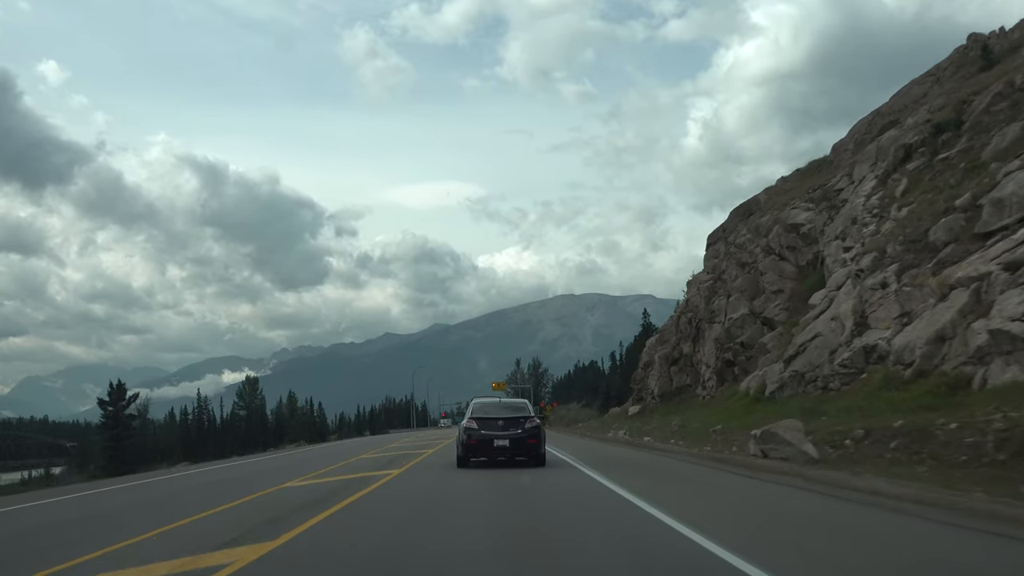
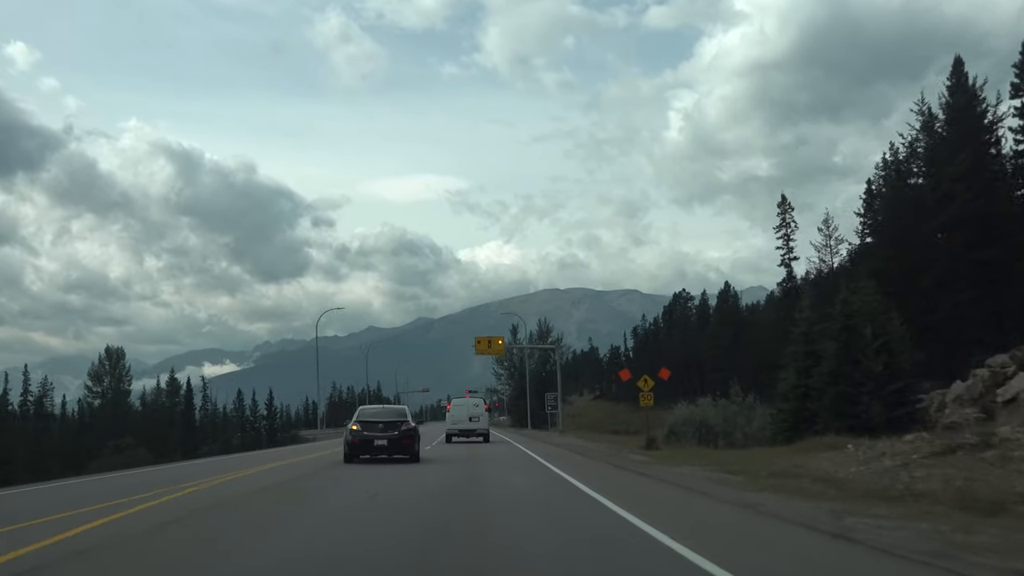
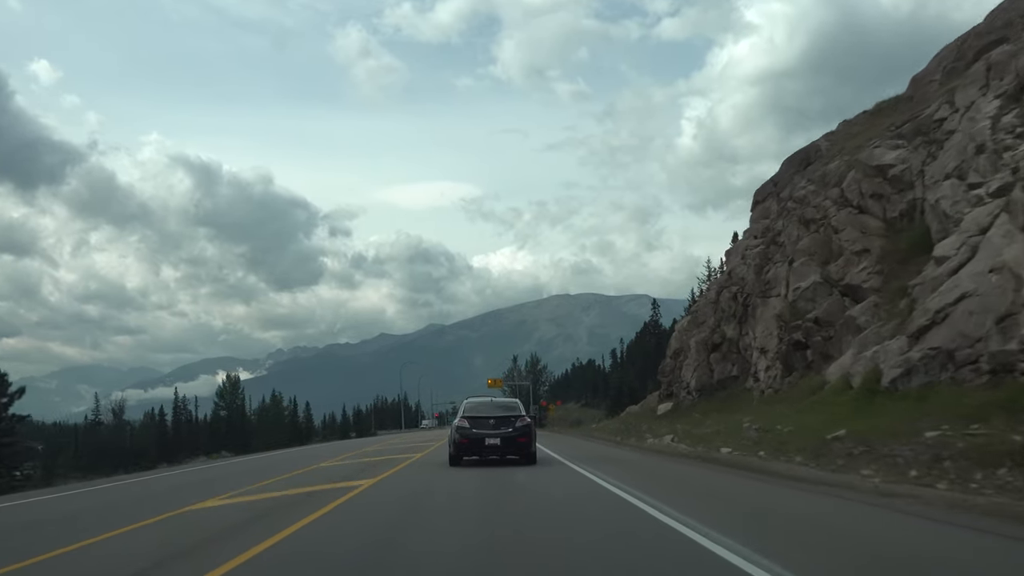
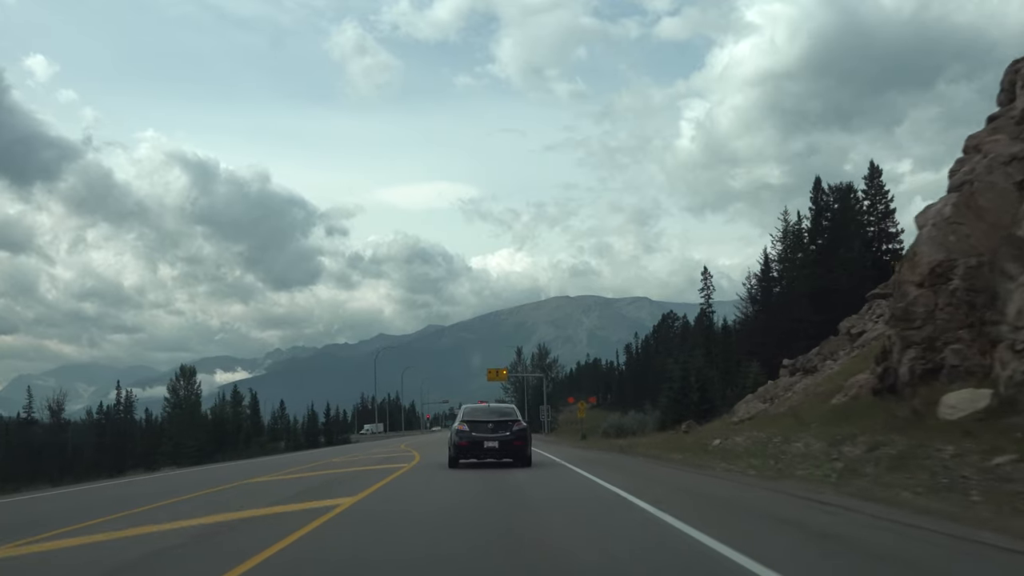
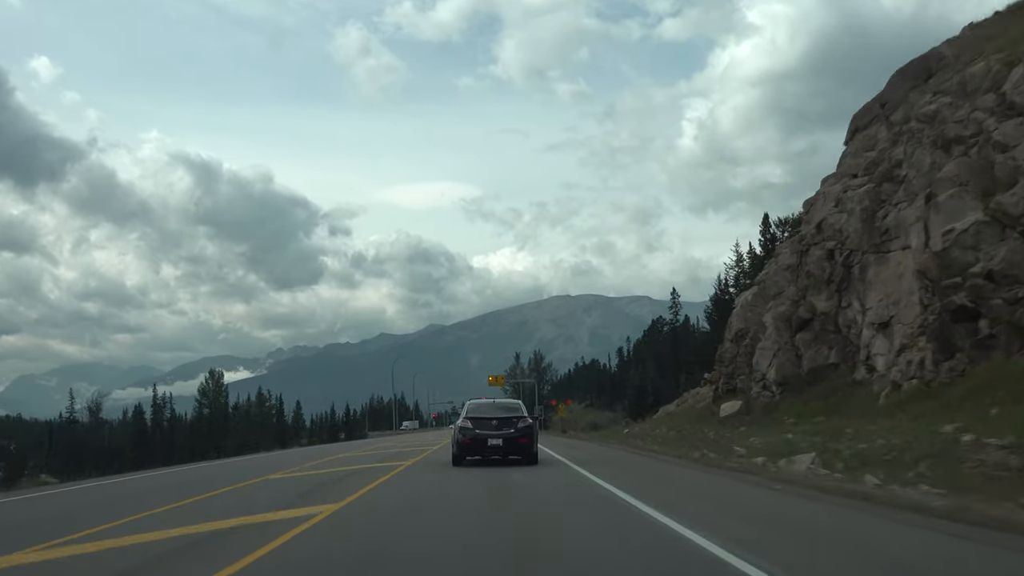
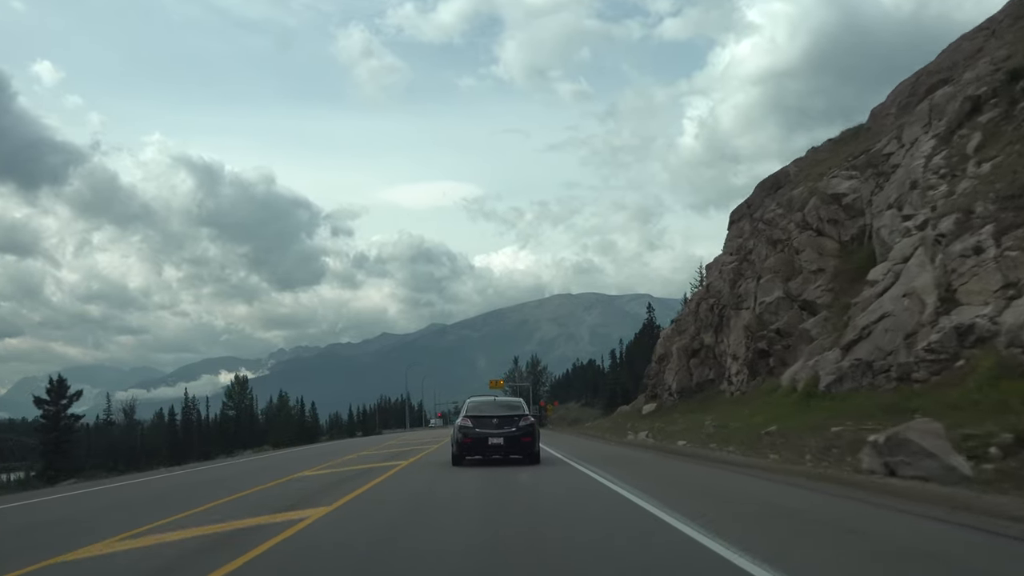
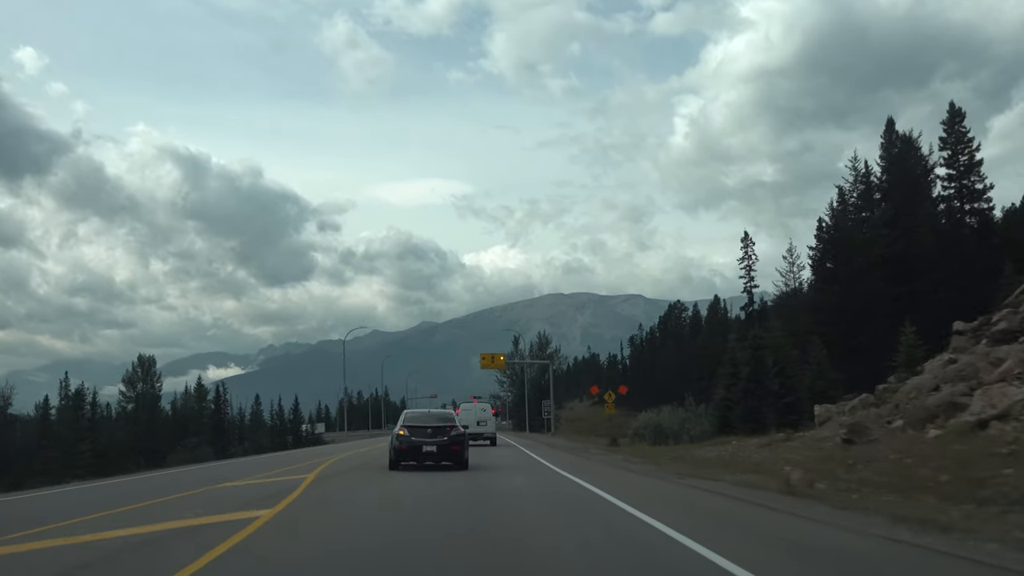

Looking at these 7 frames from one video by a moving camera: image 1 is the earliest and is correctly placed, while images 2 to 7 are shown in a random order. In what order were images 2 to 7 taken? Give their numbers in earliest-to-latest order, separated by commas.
6, 3, 5, 4, 7, 2
